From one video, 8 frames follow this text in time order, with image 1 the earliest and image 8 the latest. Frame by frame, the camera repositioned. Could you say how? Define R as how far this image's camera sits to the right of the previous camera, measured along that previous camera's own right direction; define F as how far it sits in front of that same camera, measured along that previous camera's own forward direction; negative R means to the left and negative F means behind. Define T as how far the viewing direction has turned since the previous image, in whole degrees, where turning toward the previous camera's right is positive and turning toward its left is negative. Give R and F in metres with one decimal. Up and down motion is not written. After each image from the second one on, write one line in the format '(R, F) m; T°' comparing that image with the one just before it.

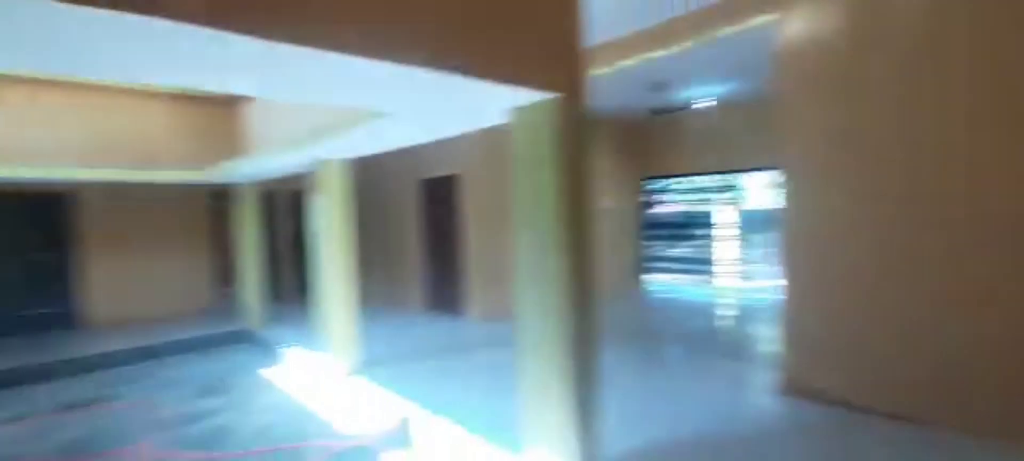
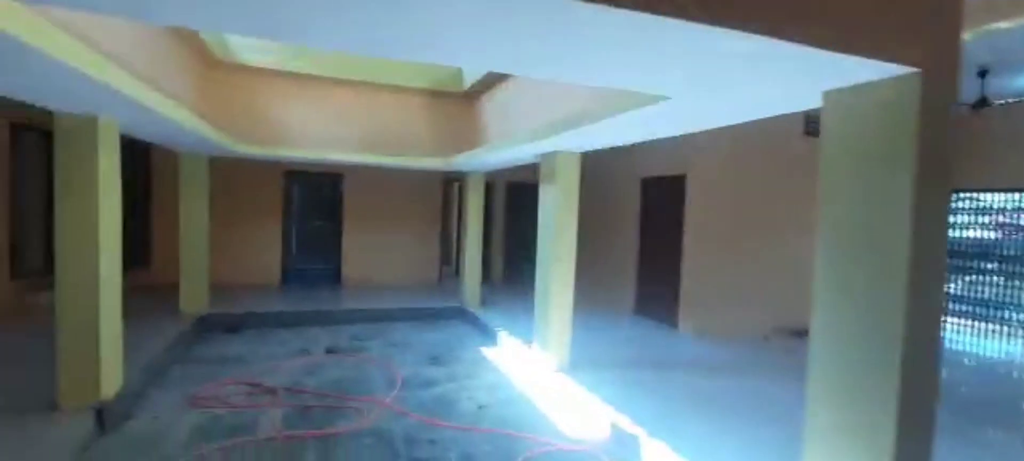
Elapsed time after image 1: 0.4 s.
(-0.4, +0.2) m; -22°
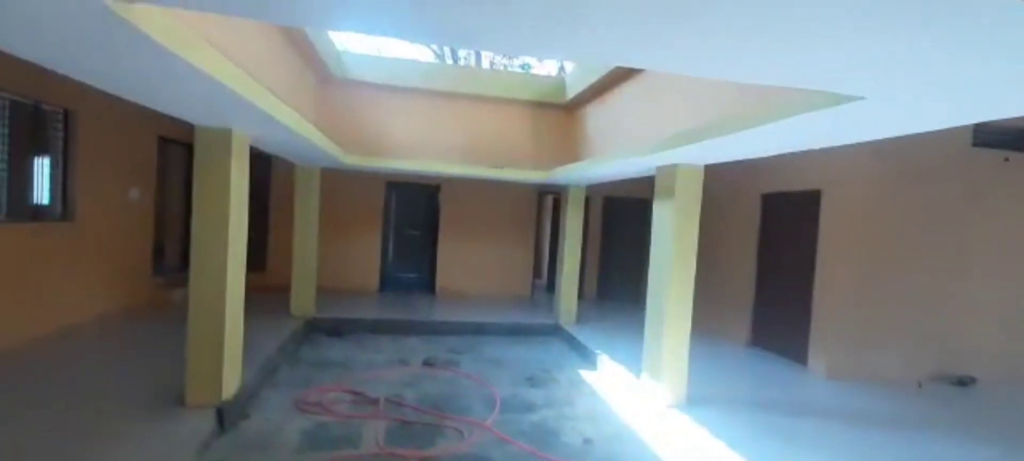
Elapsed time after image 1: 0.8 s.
(-0.2, +0.2) m; -10°
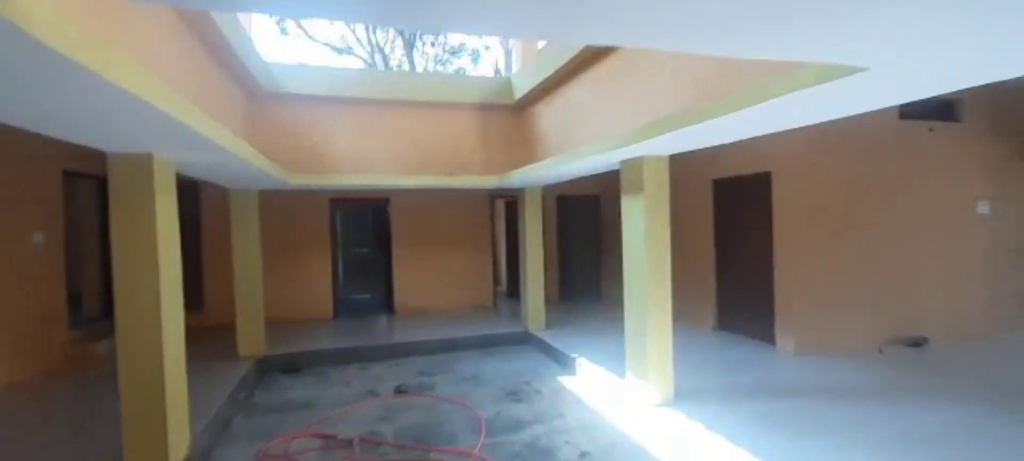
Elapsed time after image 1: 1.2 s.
(-0.2, +0.2) m; +6°
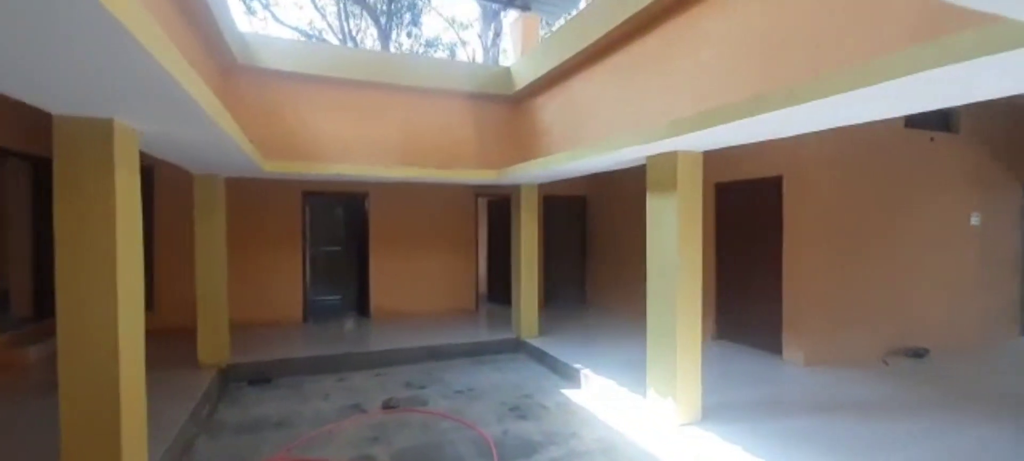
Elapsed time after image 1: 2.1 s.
(-0.4, +0.4) m; +5°
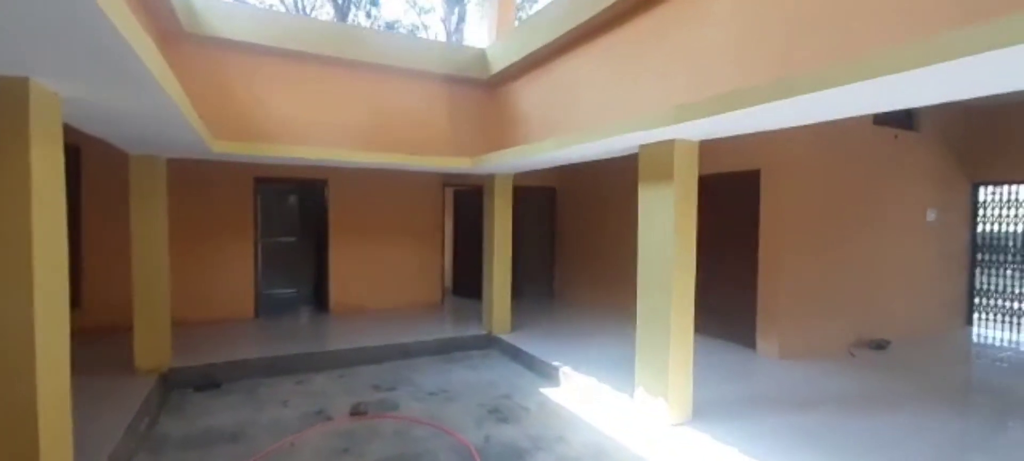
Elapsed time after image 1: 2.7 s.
(-0.2, +0.3) m; +5°
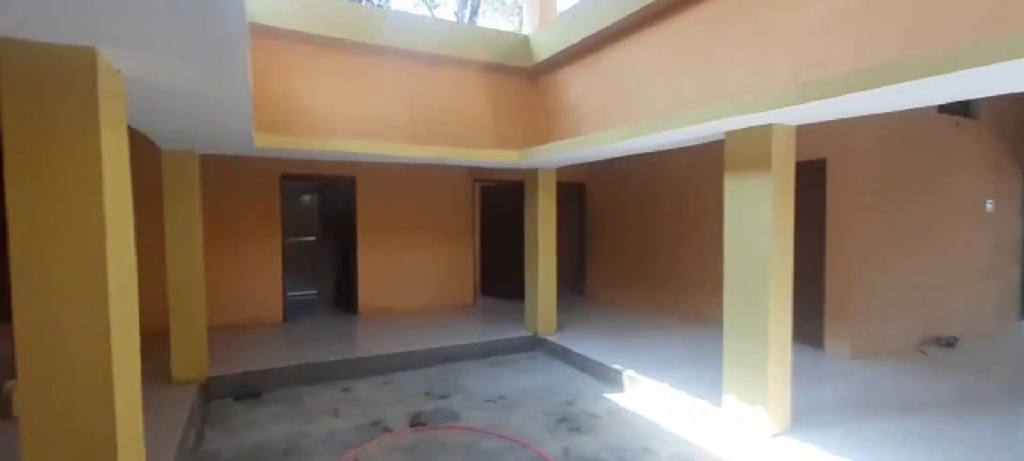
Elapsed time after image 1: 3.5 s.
(-0.5, +0.3) m; 0°
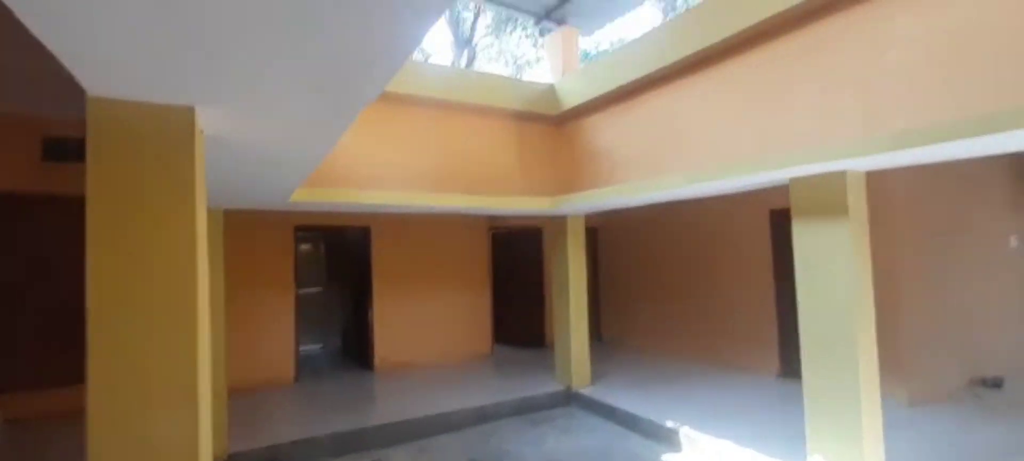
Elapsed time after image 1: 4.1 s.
(-0.5, +0.2) m; +2°
